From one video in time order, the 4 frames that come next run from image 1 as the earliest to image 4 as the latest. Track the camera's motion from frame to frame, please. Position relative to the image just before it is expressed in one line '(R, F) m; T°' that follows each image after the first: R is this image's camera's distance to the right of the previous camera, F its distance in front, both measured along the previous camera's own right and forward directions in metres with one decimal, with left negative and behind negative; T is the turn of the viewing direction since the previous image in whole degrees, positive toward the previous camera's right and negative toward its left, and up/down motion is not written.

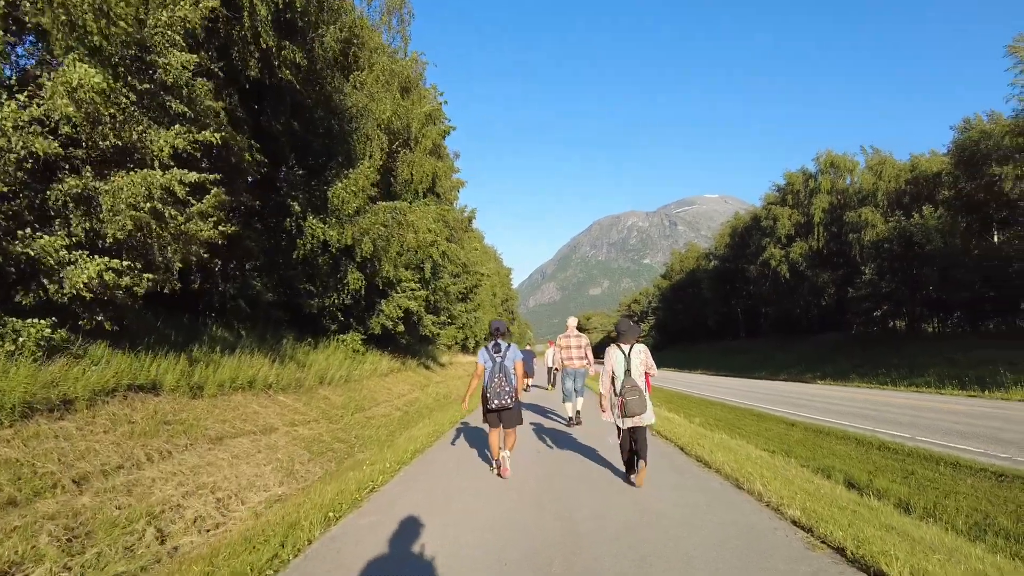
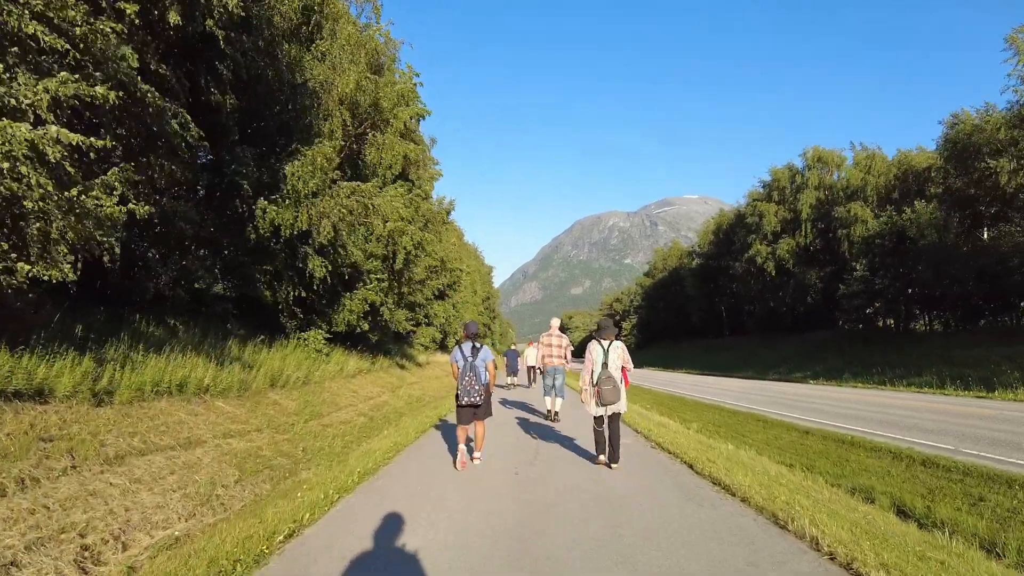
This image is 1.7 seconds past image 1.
(+0.1, +1.3) m; +2°
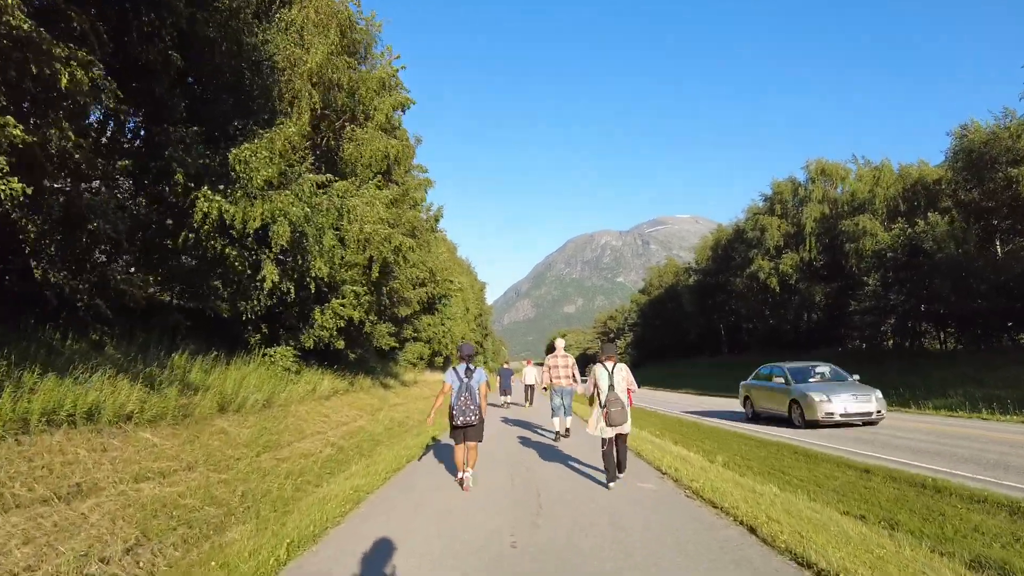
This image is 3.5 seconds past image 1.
(0.0, +1.6) m; +1°
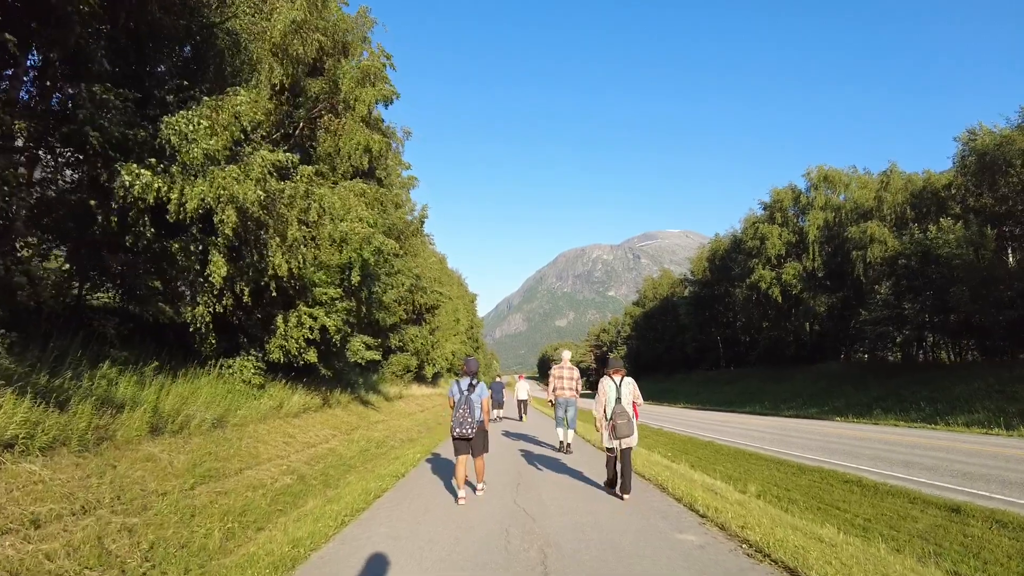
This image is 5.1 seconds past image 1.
(0.0, +1.5) m; +1°
